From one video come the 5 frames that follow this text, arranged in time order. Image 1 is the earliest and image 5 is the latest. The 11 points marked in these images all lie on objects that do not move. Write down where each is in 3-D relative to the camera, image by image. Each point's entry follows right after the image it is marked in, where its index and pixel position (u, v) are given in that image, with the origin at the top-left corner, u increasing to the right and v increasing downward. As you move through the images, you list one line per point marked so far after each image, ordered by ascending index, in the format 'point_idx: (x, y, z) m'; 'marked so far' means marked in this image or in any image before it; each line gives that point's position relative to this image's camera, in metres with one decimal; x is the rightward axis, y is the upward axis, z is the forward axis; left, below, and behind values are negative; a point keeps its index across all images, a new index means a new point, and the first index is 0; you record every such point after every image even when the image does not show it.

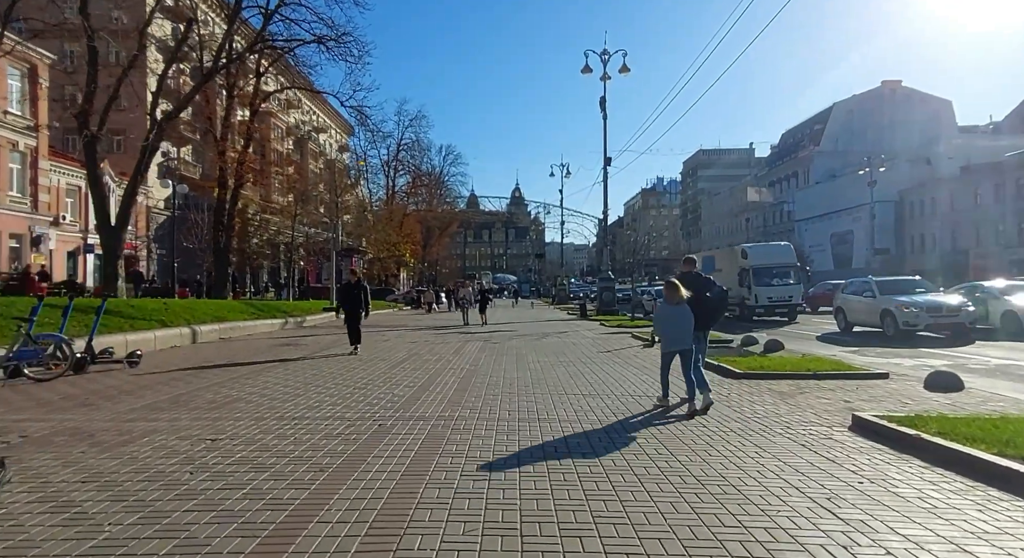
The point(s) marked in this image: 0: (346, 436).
0: (-1.7, -1.7, +6.2) m
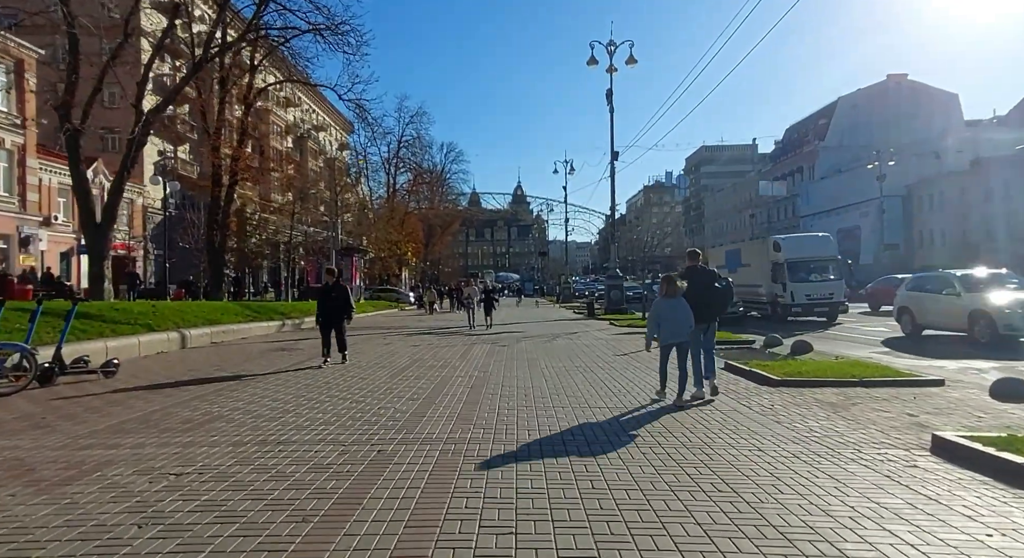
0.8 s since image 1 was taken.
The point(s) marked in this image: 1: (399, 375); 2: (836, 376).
0: (-1.5, -1.7, +5.2) m
1: (-2.2, -1.8, +11.4) m
2: (+5.4, -1.6, +9.7) m
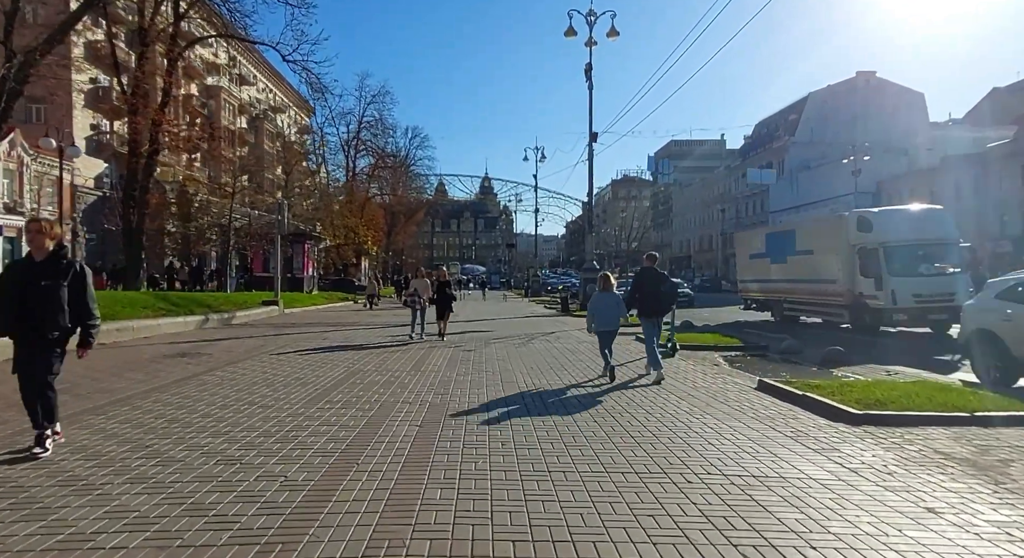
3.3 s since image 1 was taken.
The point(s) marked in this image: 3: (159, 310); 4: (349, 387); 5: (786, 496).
0: (-1.6, -1.6, +2.1) m
1: (-2.7, -1.6, +8.3) m
2: (+5.0, -1.5, +6.9) m
3: (-10.7, -0.9, +17.7) m
4: (-2.5, -1.6, +8.8) m
5: (+2.1, -1.7, +4.5) m
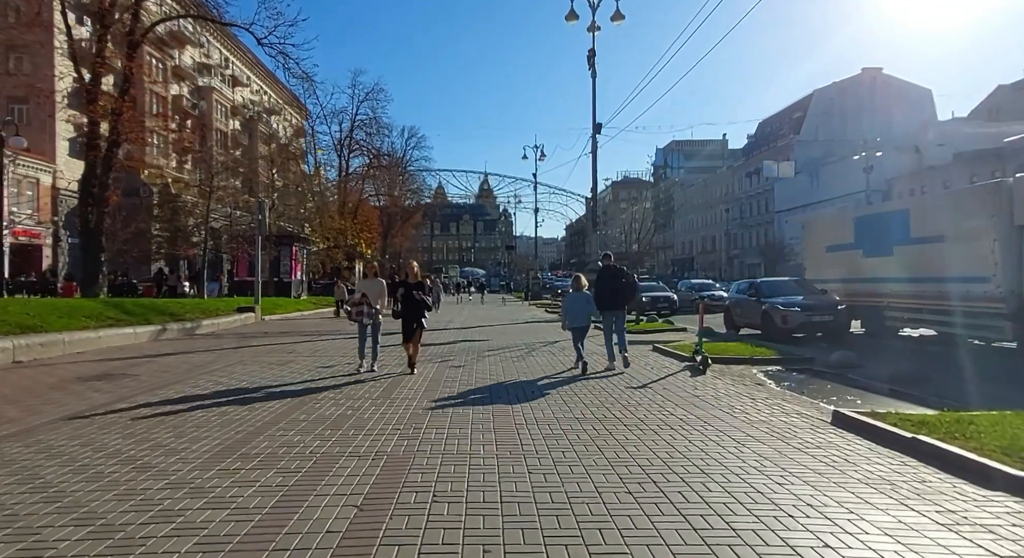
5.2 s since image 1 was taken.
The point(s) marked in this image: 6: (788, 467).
0: (-1.7, -1.5, -0.2) m
1: (-2.7, -1.7, +6.0) m
2: (+5.0, -1.5, +4.7) m
3: (-10.8, -1.1, +15.5) m
4: (-2.5, -1.7, +6.5) m
5: (+2.0, -1.6, +2.2) m
6: (+2.4, -1.7, +5.5) m
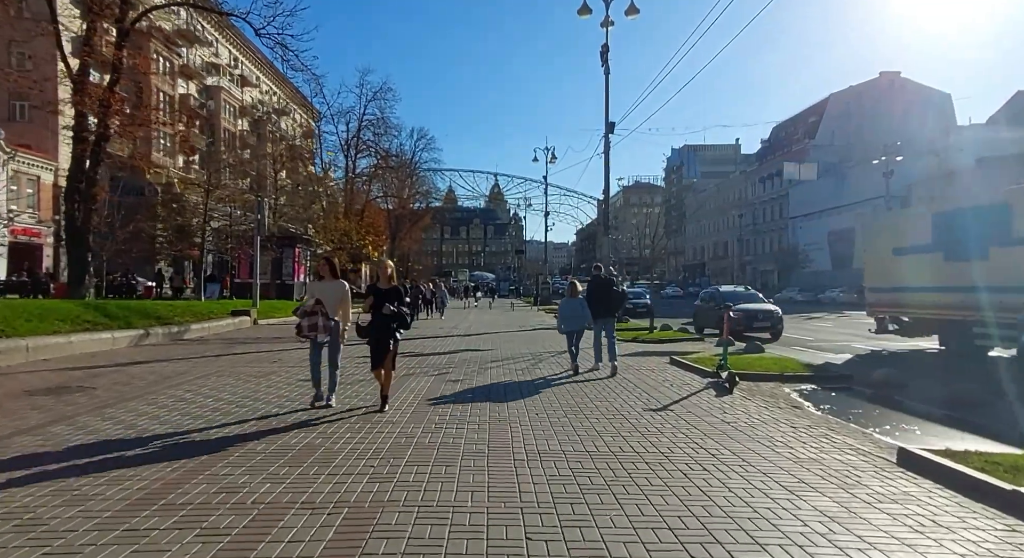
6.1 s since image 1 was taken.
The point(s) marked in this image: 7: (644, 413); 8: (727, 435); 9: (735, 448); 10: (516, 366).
0: (-1.8, -1.5, -1.3) m
1: (-2.8, -1.7, +4.9) m
2: (+4.9, -1.6, +3.5) m
3: (-10.6, -1.1, +14.5) m
4: (-2.5, -1.7, +5.4) m
5: (+1.9, -1.7, +1.0) m
6: (+2.4, -1.8, +4.3) m
7: (+1.8, -2.0, +8.1) m
8: (+2.6, -1.9, +7.2) m
9: (+2.4, -1.9, +6.5) m
10: (+0.1, -2.0, +13.5) m
